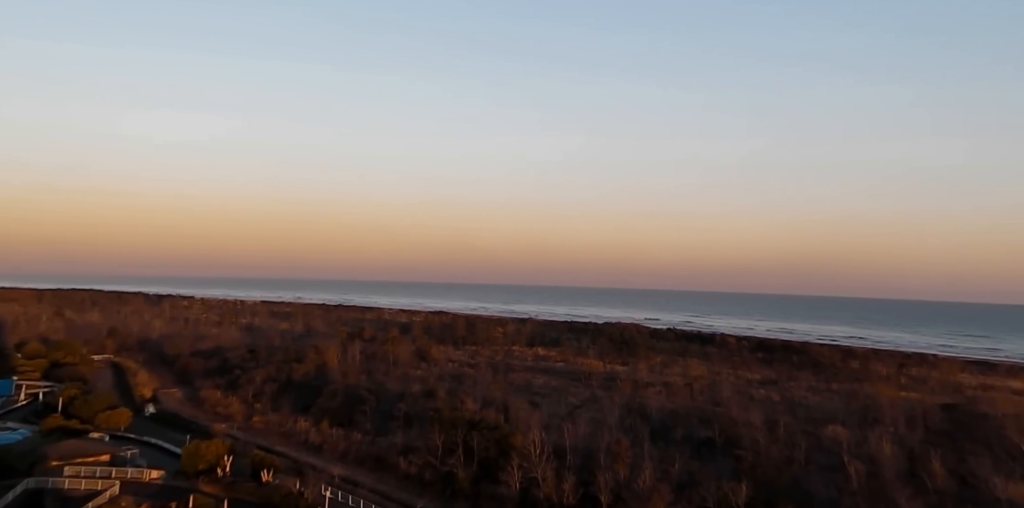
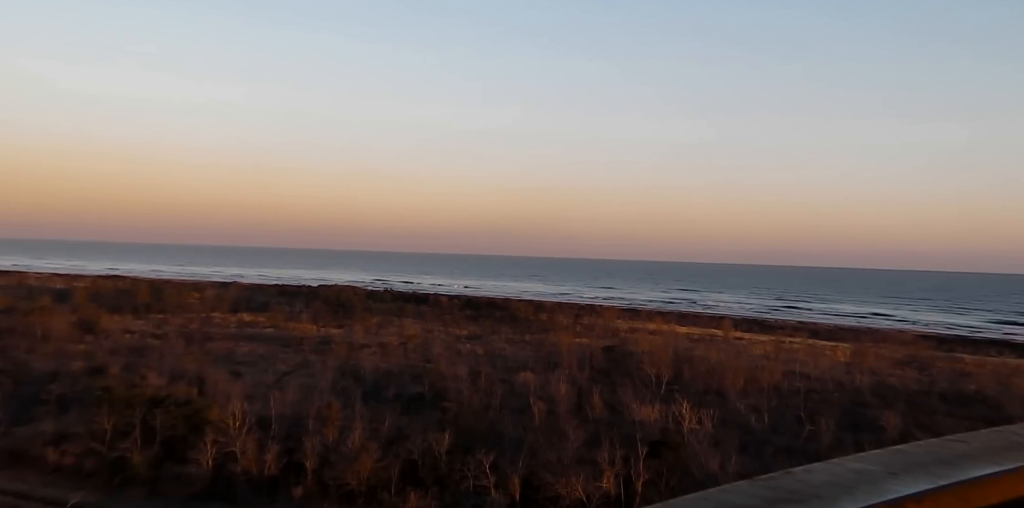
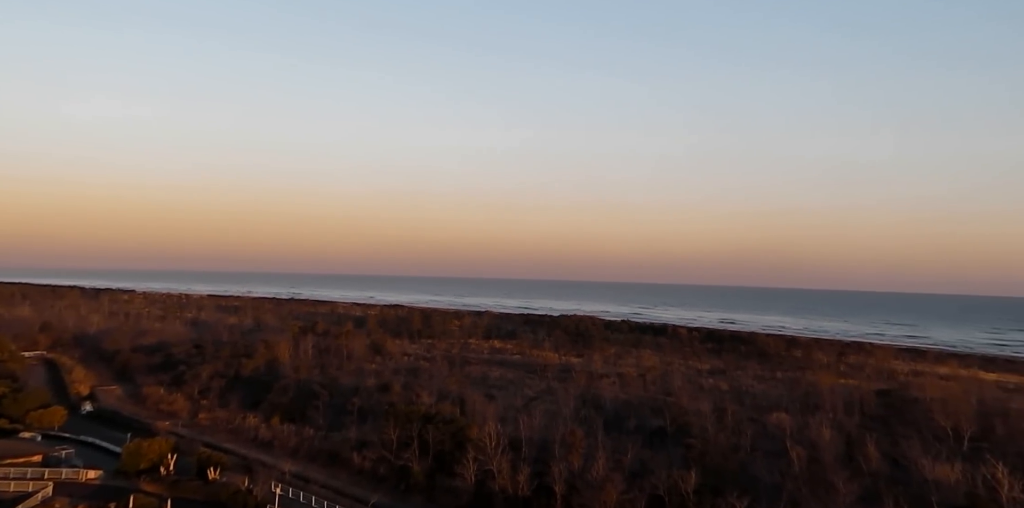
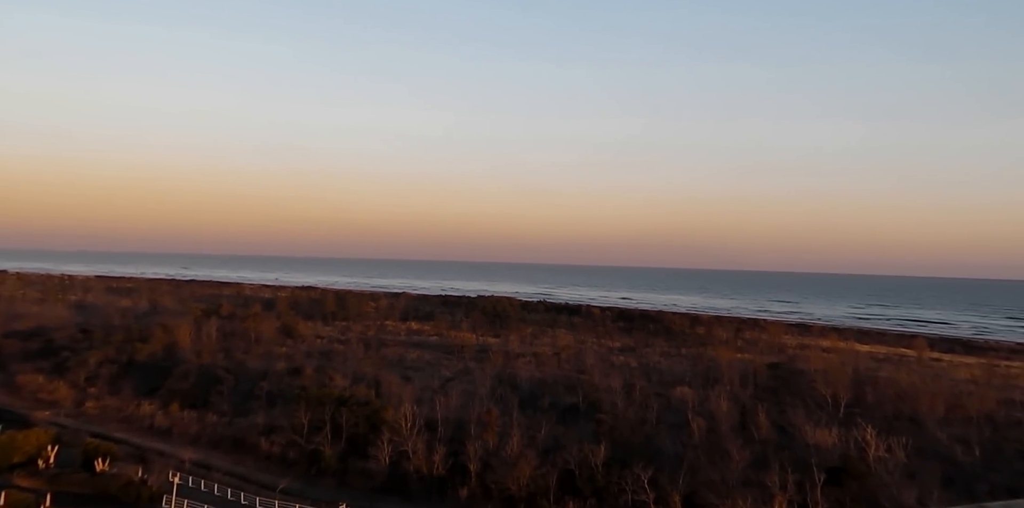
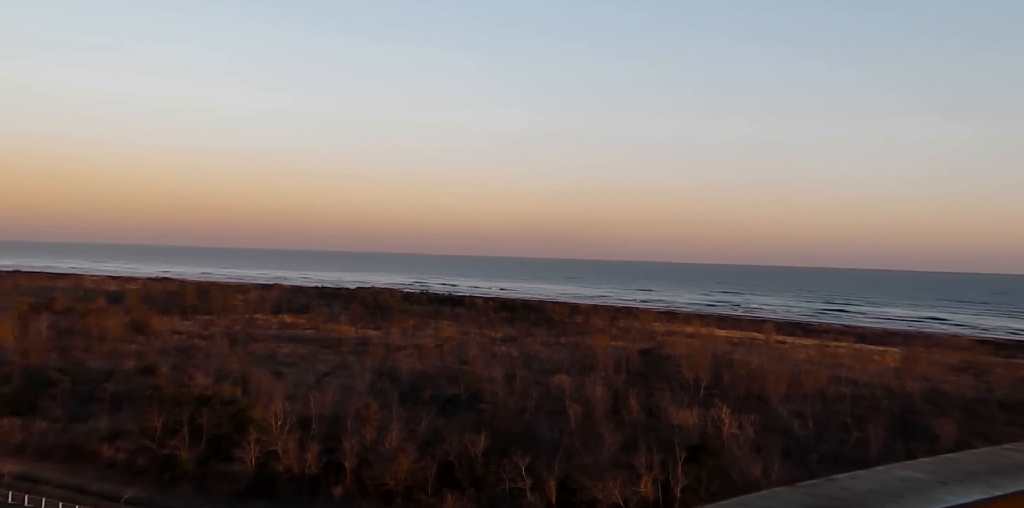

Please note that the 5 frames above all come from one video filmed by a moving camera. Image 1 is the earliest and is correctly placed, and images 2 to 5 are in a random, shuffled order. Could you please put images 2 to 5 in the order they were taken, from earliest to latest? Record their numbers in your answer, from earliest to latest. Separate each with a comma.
3, 4, 5, 2
